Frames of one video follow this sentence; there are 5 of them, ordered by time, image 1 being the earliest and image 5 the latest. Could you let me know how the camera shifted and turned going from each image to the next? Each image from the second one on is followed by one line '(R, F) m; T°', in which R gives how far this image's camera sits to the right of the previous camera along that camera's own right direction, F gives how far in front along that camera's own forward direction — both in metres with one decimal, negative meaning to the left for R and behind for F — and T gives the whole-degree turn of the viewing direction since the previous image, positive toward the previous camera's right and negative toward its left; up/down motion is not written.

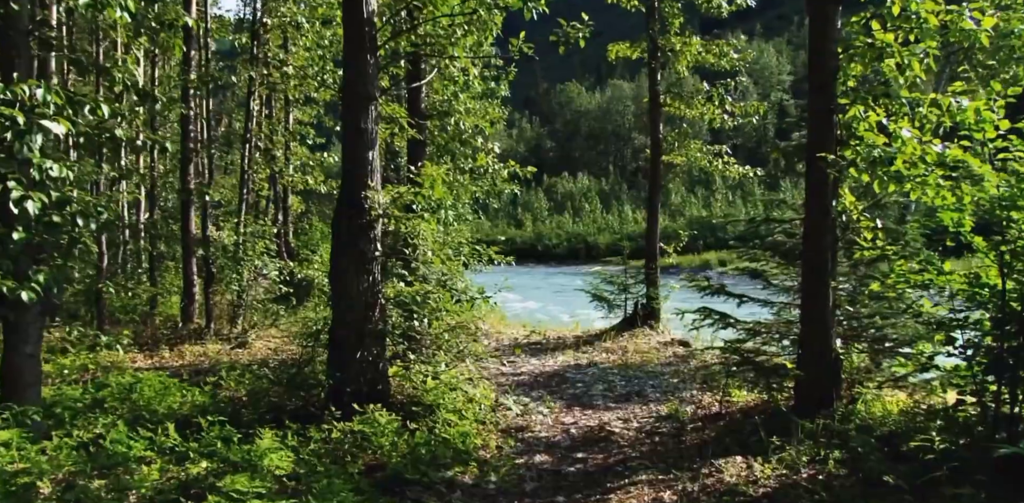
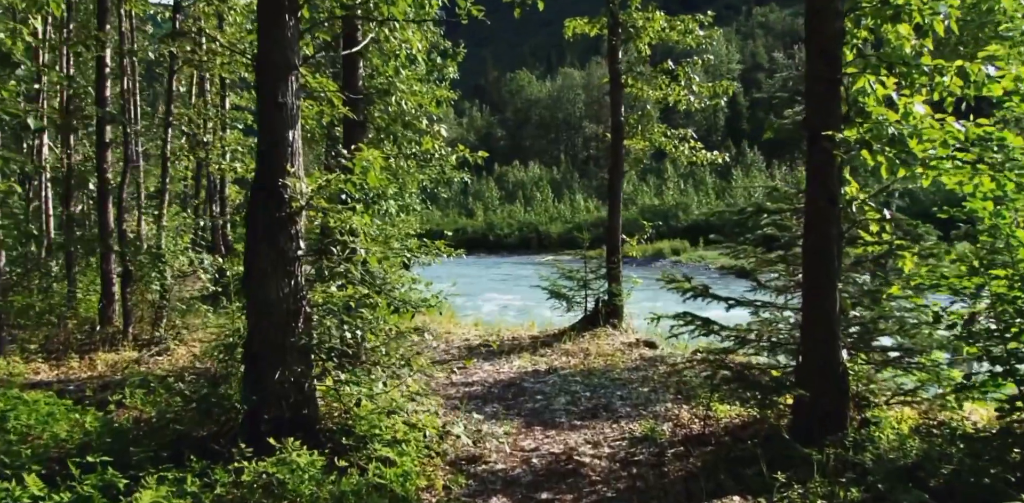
(0.0, +1.2) m; +3°
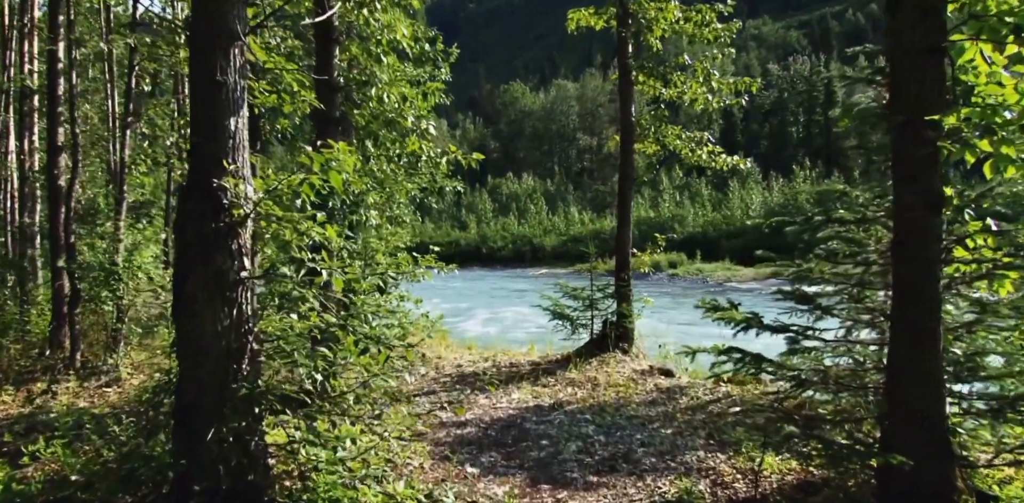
(-0.1, +1.4) m; 0°
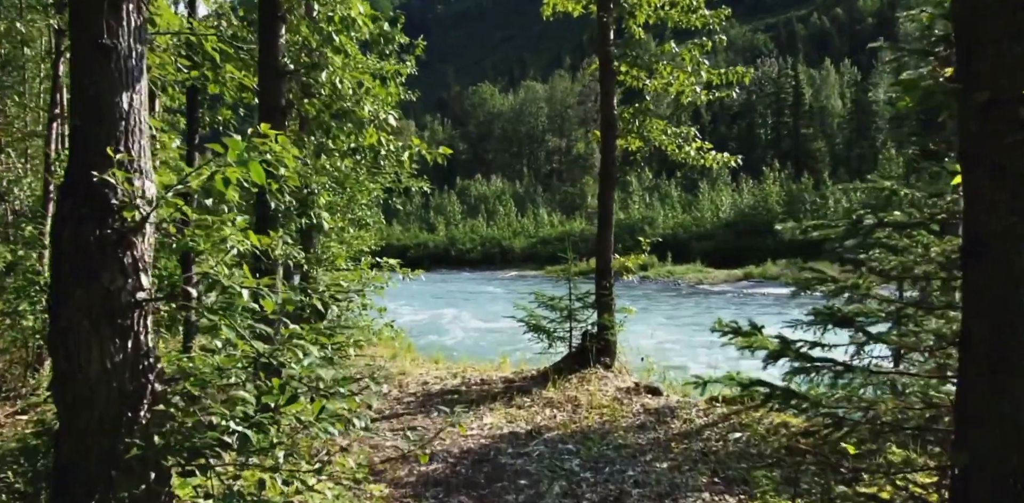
(0.0, +1.1) m; +2°
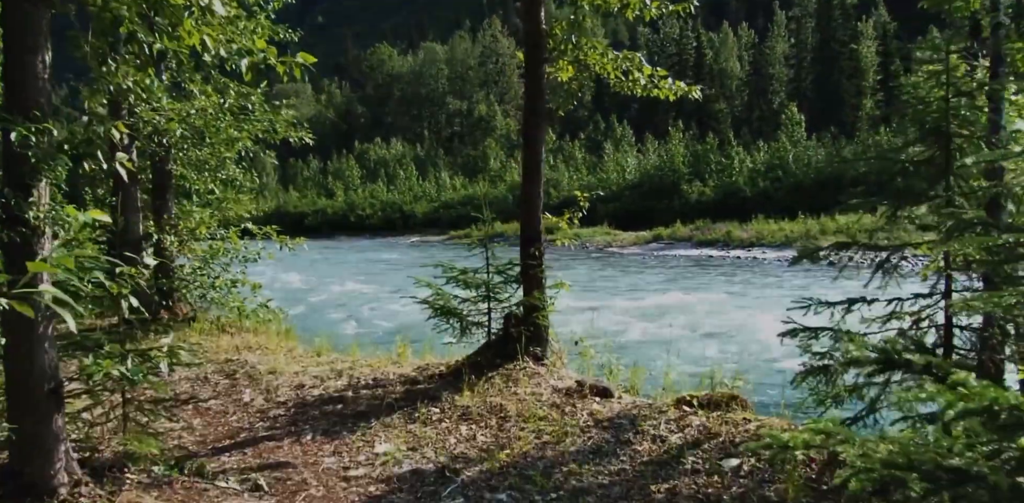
(0.0, +2.5) m; +6°
